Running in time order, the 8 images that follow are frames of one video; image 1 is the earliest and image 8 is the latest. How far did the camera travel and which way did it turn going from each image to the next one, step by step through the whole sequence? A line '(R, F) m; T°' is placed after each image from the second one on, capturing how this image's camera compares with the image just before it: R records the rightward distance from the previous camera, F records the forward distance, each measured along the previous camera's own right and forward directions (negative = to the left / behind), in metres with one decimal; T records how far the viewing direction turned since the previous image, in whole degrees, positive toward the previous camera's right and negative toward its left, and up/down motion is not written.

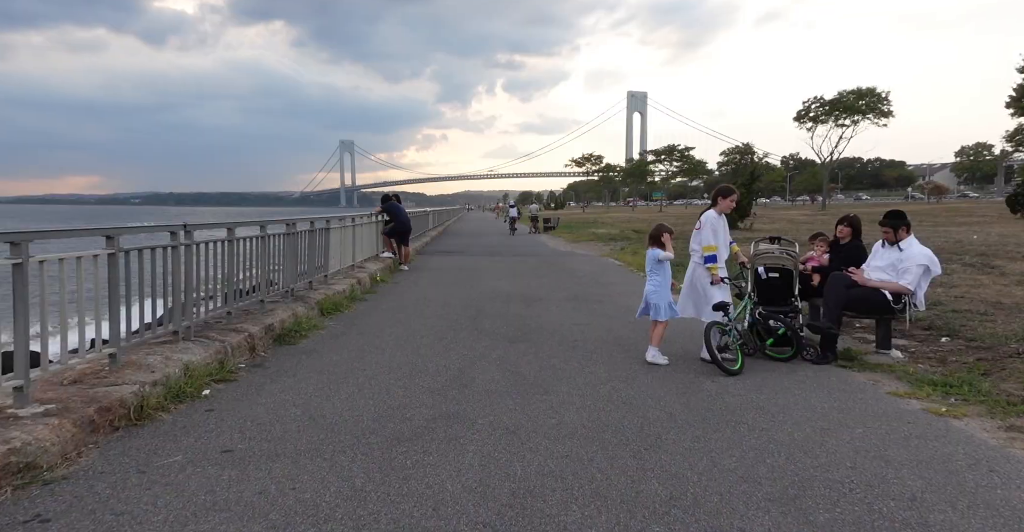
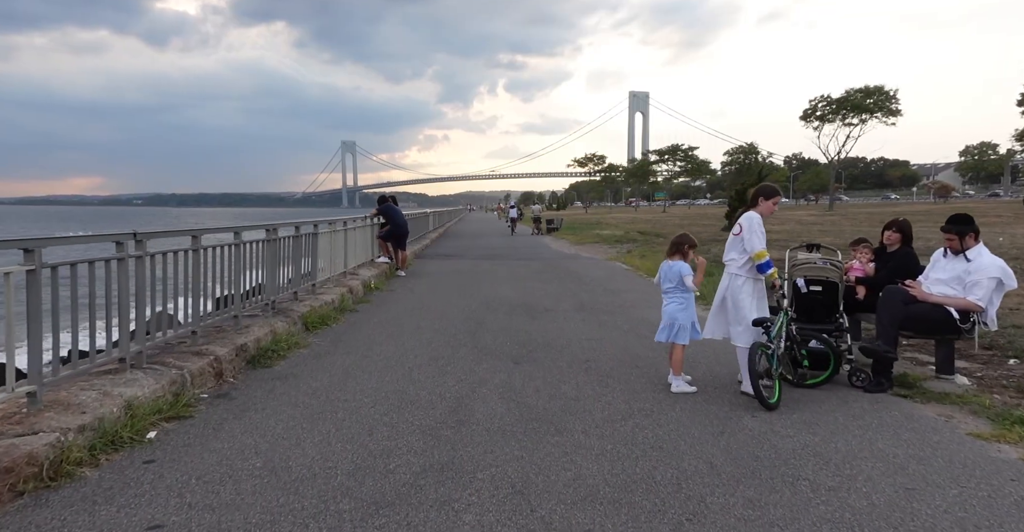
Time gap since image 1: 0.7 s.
(0.0, +0.8) m; 0°
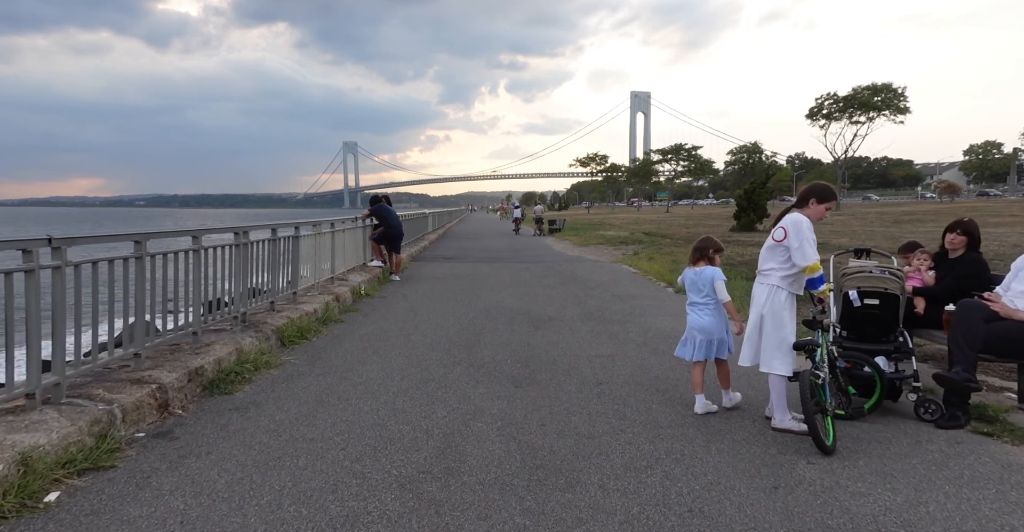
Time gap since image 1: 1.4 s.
(0.0, +0.8) m; 0°
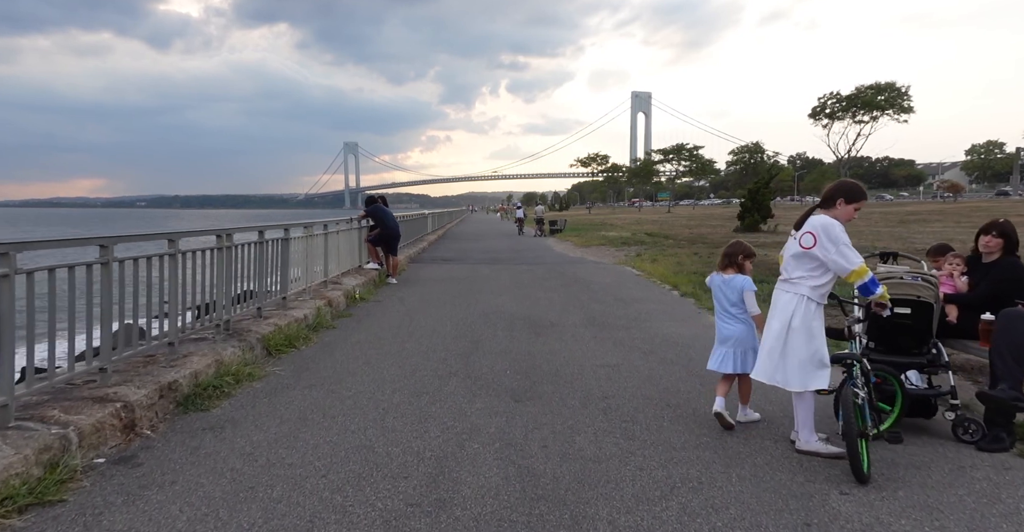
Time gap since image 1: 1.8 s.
(0.0, +0.4) m; 0°
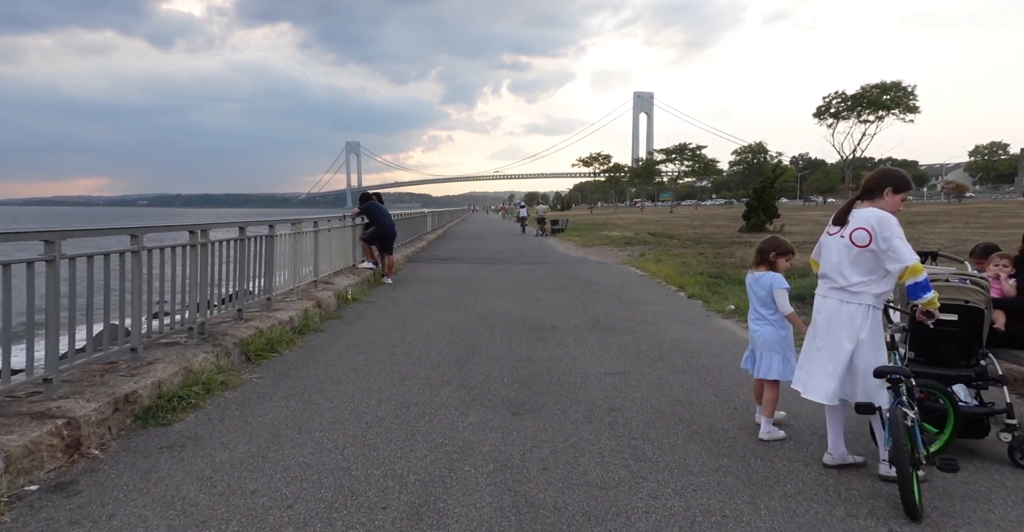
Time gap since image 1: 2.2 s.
(0.0, +0.5) m; 0°
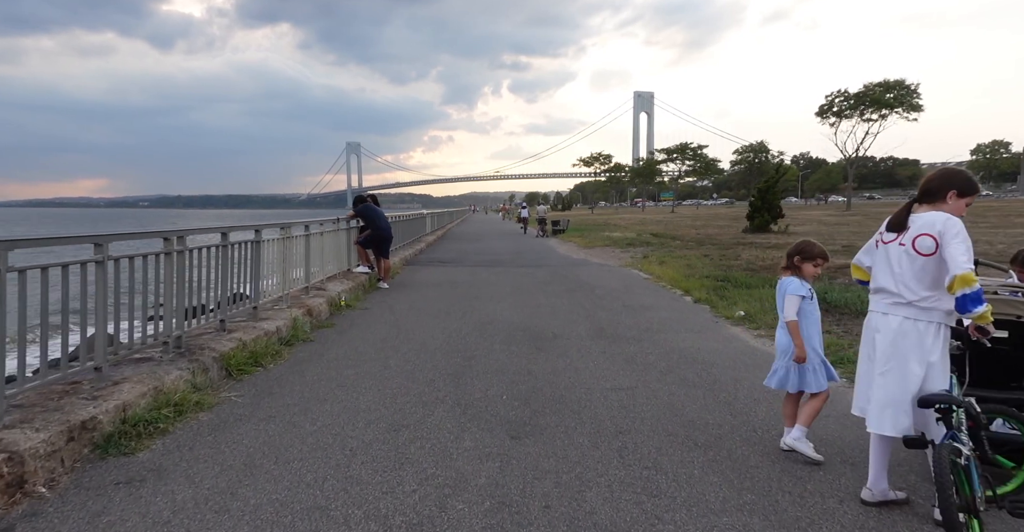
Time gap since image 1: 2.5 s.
(0.0, +0.4) m; 0°
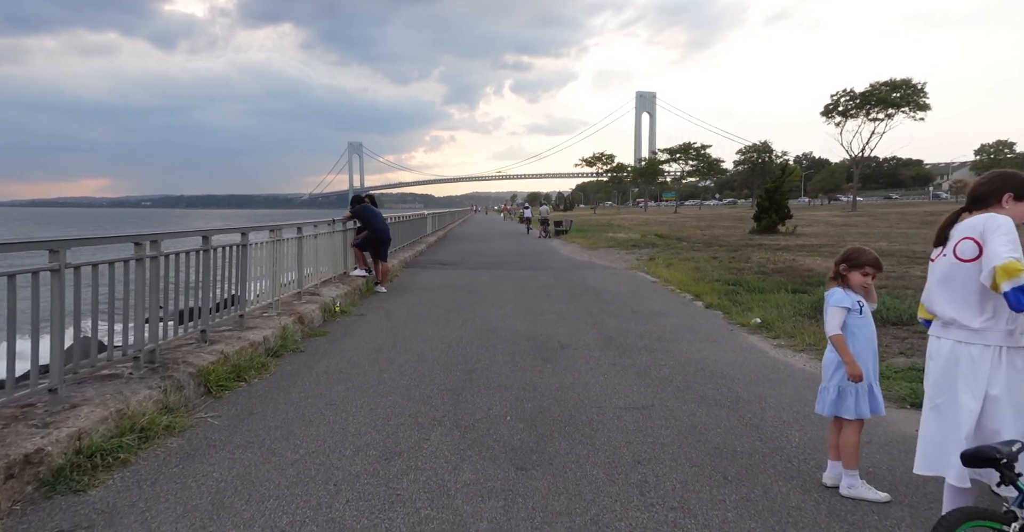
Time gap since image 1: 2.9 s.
(0.0, +0.5) m; 0°
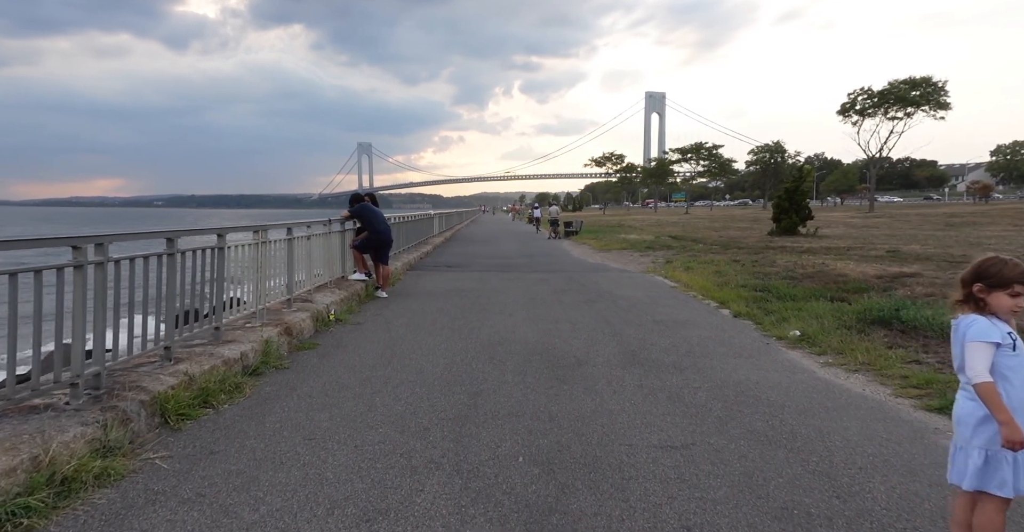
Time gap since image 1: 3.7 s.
(0.0, +0.8) m; -1°
